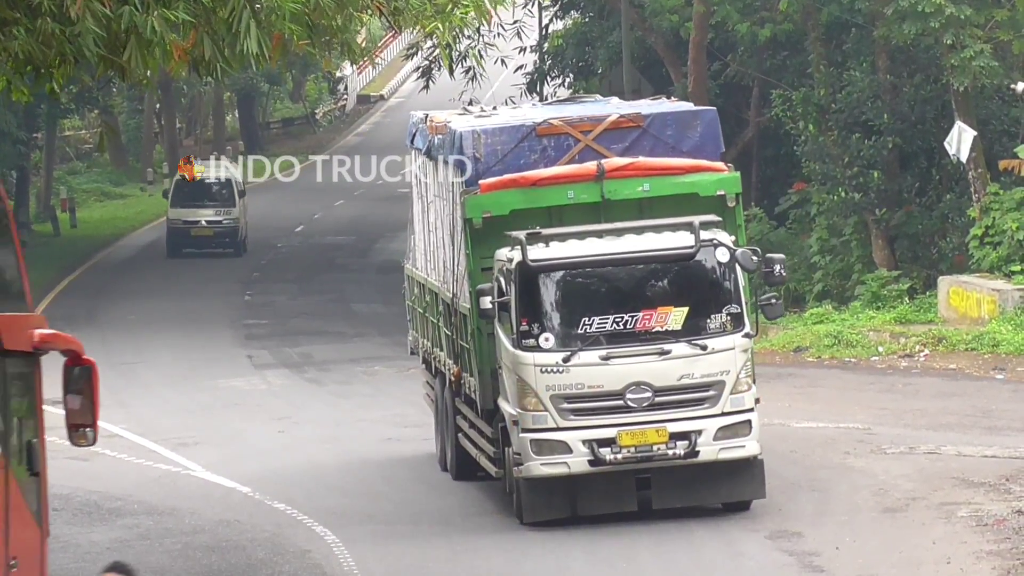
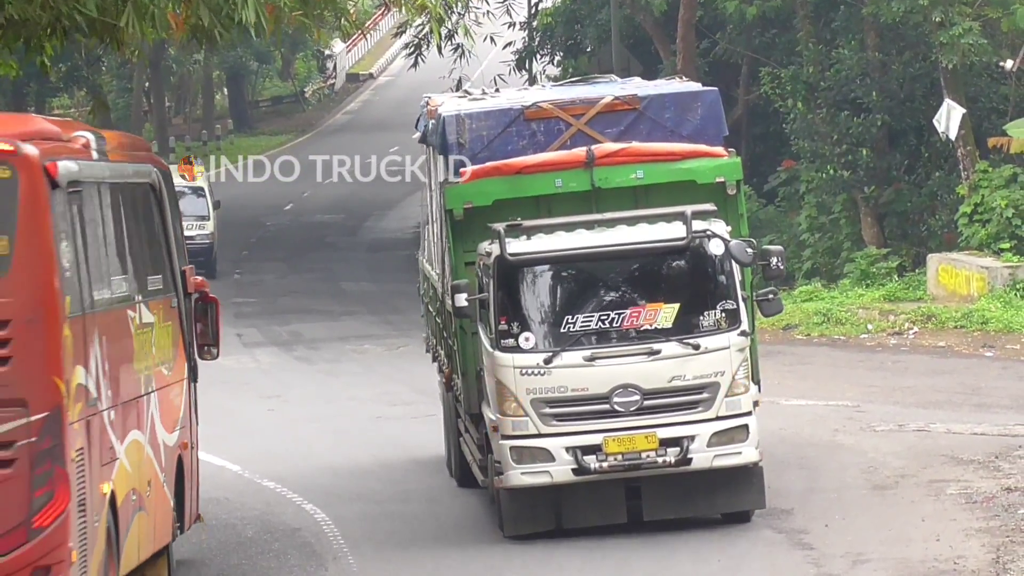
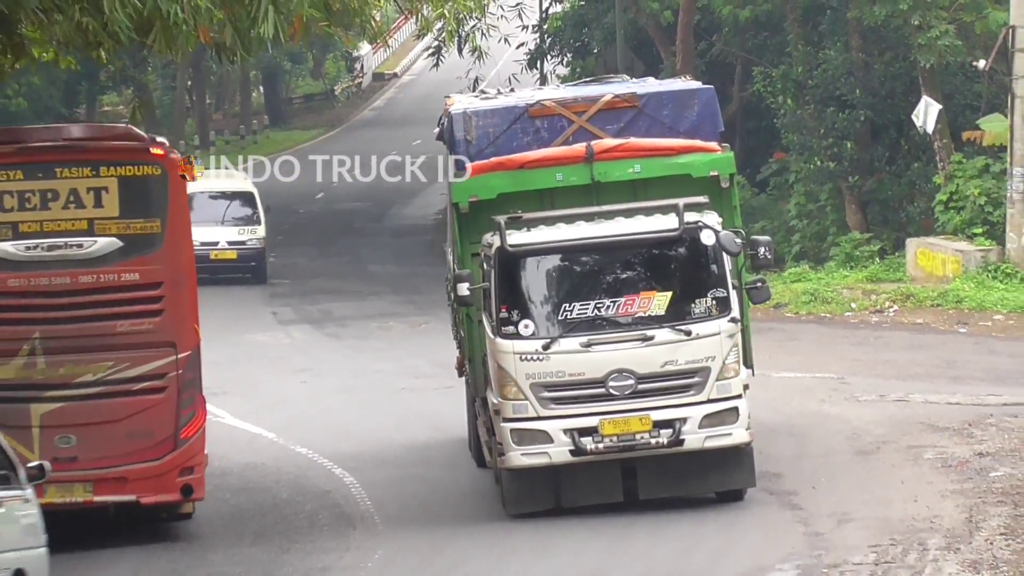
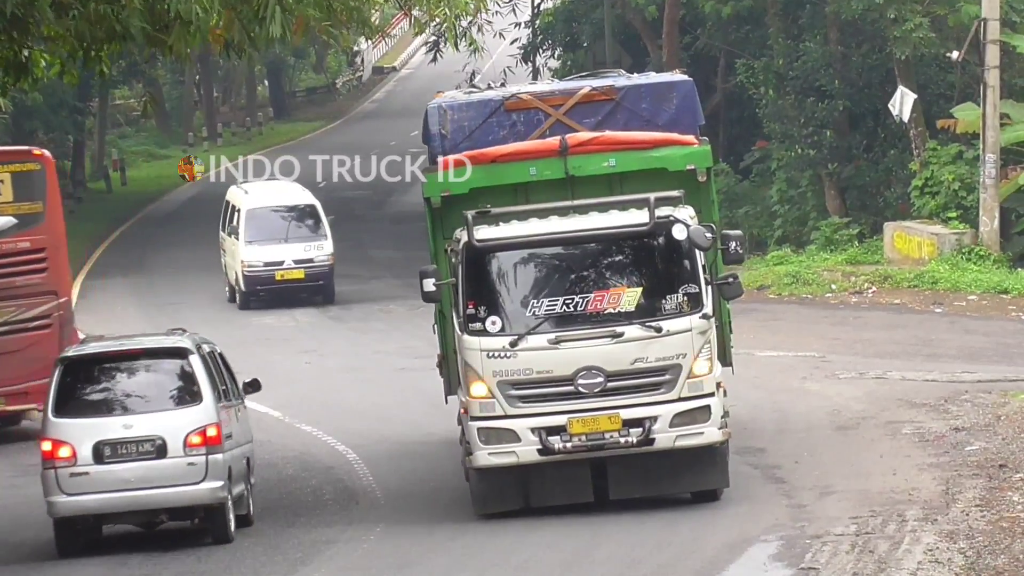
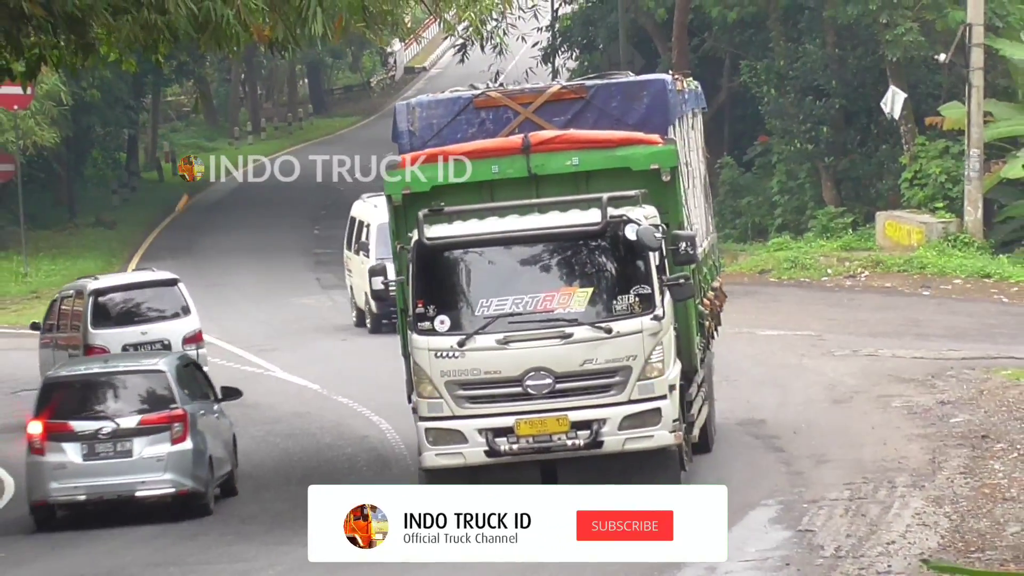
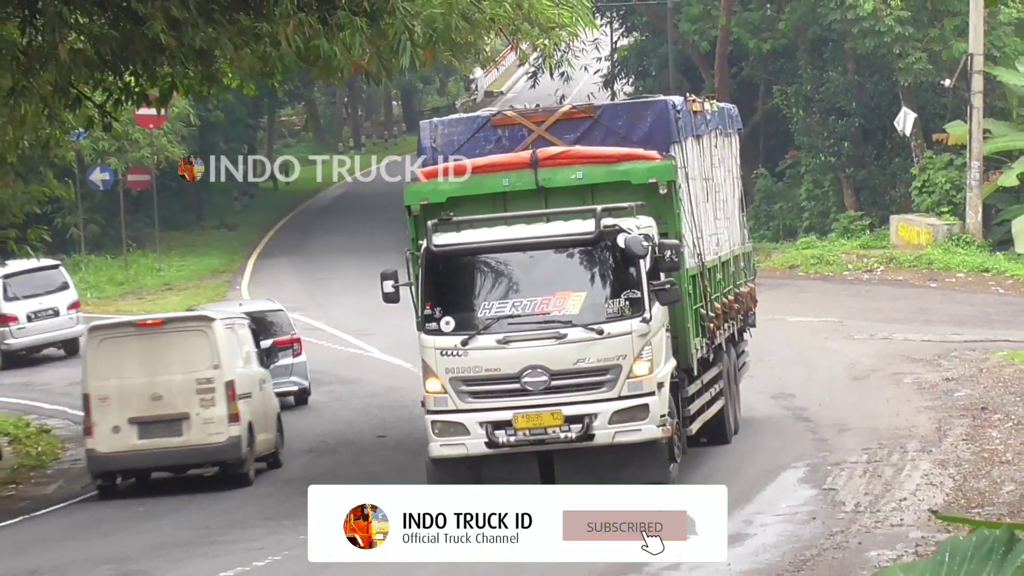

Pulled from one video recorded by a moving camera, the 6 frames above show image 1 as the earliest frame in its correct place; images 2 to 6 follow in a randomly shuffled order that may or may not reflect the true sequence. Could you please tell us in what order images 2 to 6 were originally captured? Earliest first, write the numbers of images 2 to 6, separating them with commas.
2, 3, 4, 5, 6
